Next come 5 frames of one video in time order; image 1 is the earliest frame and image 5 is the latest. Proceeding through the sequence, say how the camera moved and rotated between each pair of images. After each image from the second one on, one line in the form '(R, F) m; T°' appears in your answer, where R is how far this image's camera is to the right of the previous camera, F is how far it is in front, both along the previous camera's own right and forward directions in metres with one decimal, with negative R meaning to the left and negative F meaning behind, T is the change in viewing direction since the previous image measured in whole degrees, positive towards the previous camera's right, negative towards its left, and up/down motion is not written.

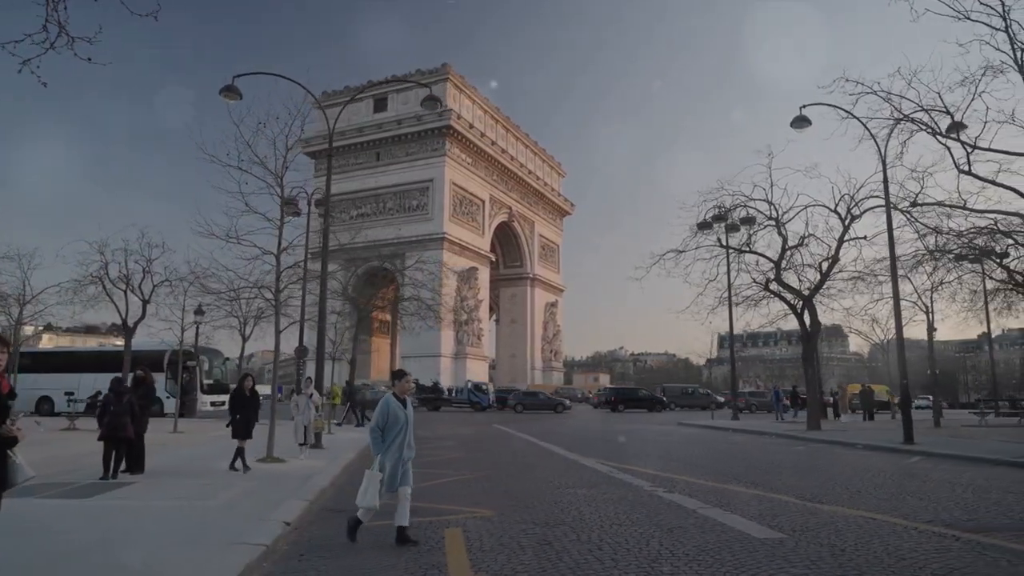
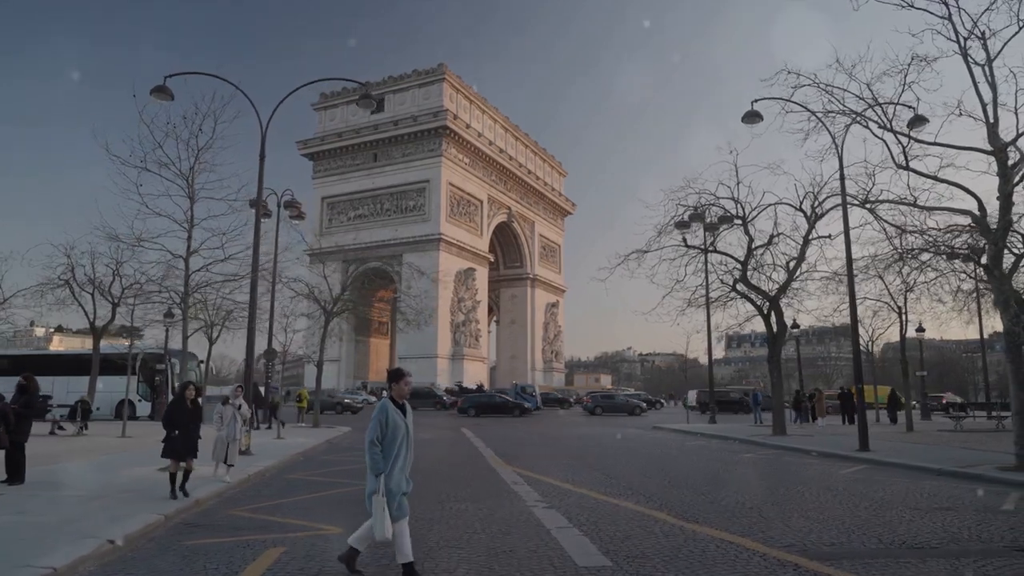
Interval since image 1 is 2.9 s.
(+1.6, +0.5) m; -1°
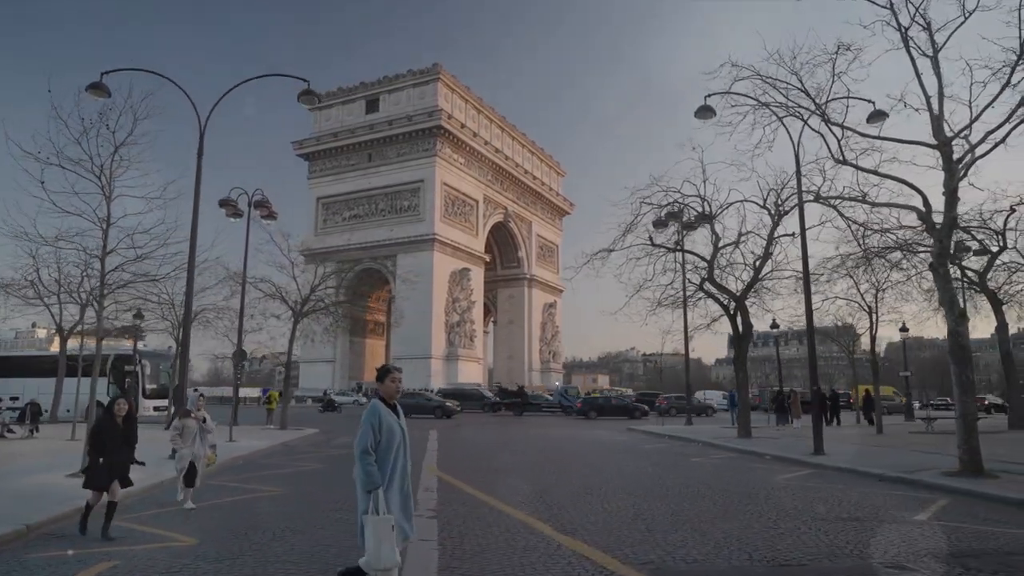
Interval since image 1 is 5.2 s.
(+1.4, +0.4) m; -1°
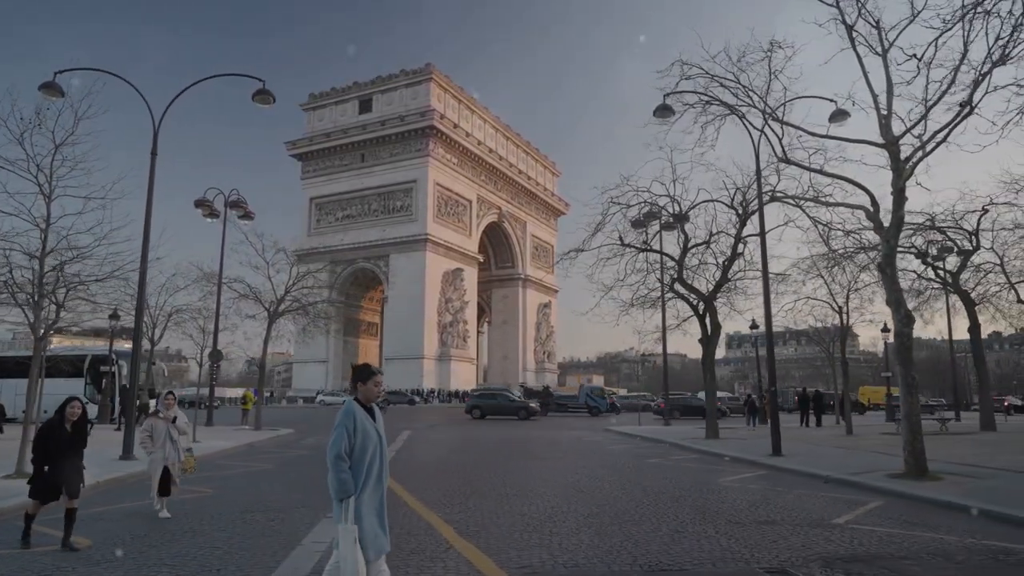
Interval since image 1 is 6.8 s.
(+1.0, +0.1) m; 0°
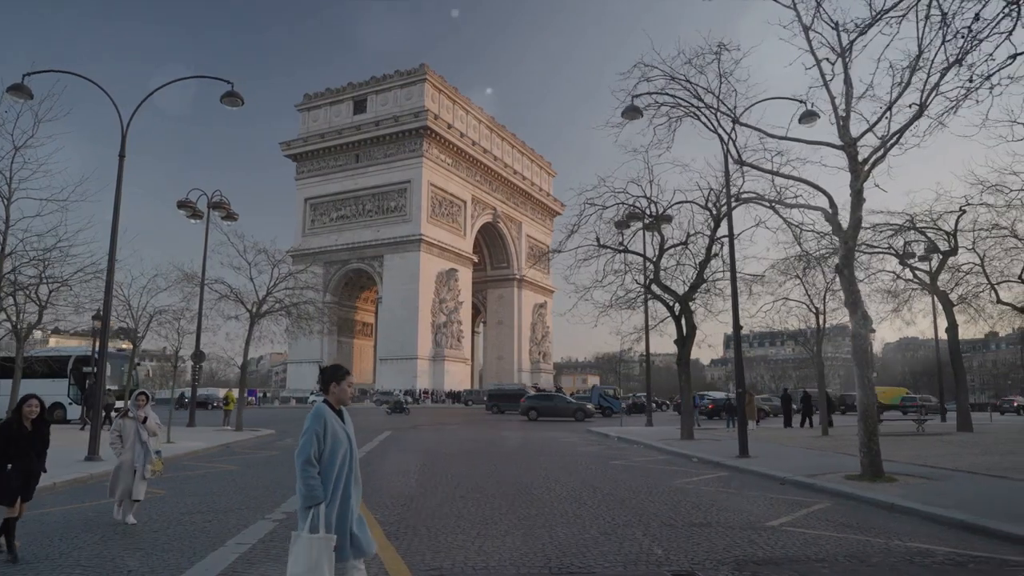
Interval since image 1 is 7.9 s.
(+0.7, 0.0) m; 0°
